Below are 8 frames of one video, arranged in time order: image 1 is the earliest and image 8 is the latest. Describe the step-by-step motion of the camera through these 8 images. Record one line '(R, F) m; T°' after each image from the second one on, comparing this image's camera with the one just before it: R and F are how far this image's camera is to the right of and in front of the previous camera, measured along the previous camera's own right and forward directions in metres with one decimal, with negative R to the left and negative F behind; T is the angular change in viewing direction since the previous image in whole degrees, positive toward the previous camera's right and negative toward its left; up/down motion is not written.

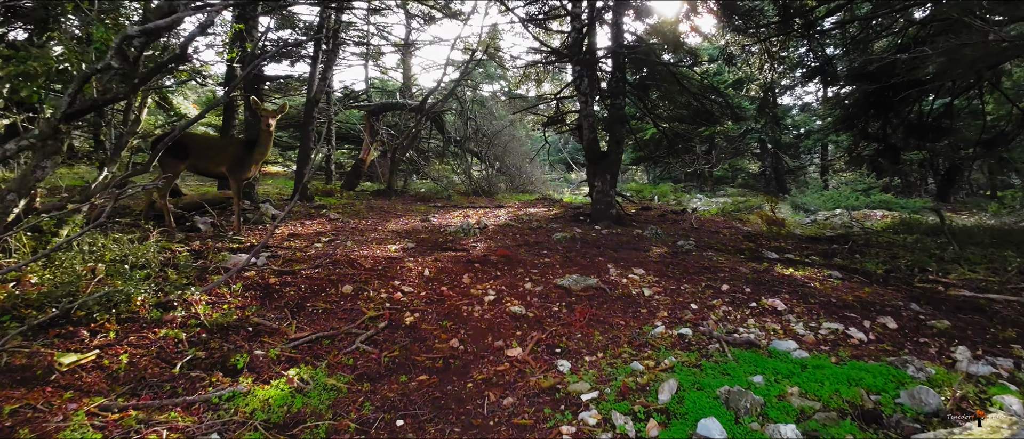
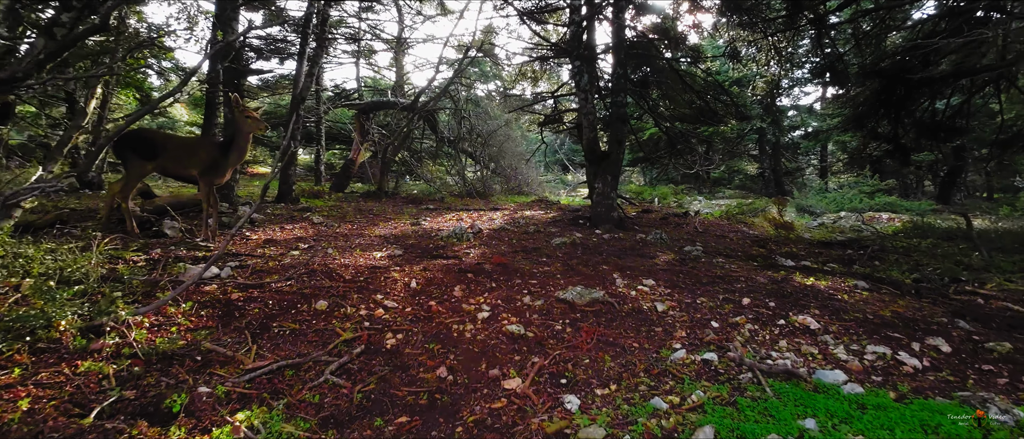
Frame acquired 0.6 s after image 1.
(0.0, +0.3) m; +1°
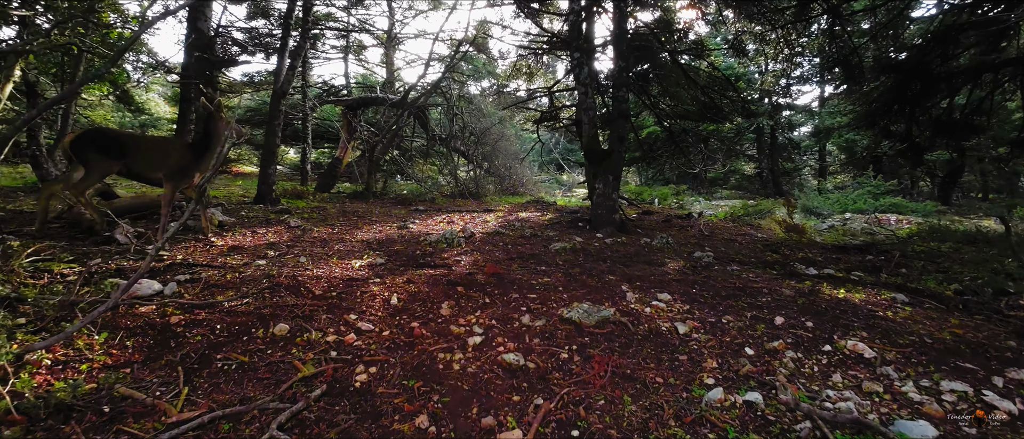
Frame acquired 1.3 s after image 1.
(0.0, +0.4) m; +1°
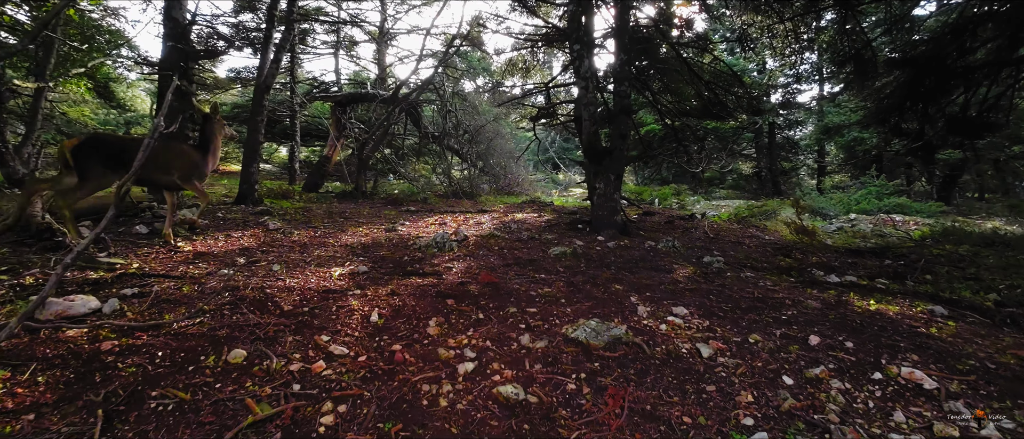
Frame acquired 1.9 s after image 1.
(0.0, +0.3) m; +1°
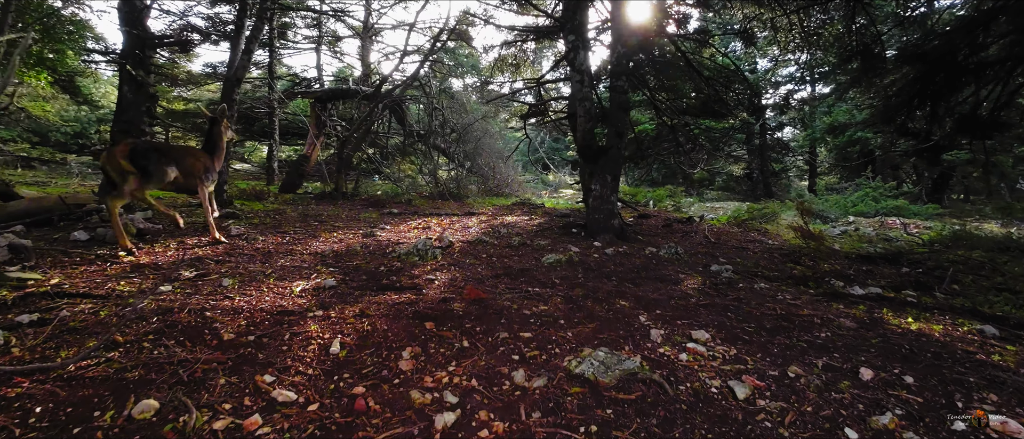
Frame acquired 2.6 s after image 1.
(0.0, +0.4) m; +1°
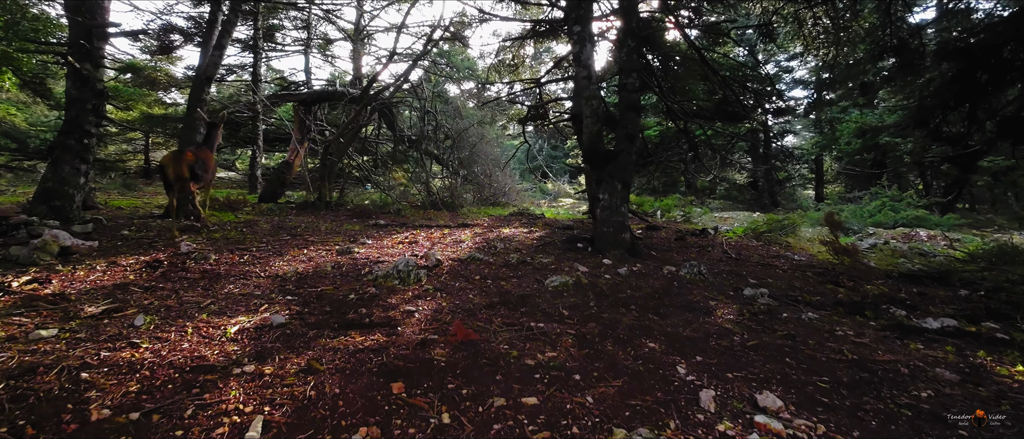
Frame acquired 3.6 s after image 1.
(0.0, +0.6) m; 0°
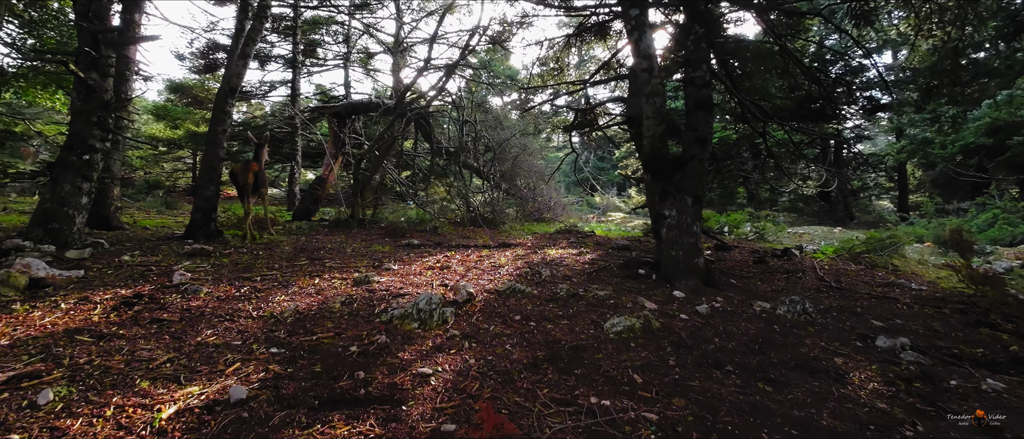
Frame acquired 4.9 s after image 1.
(0.0, +0.7) m; -5°
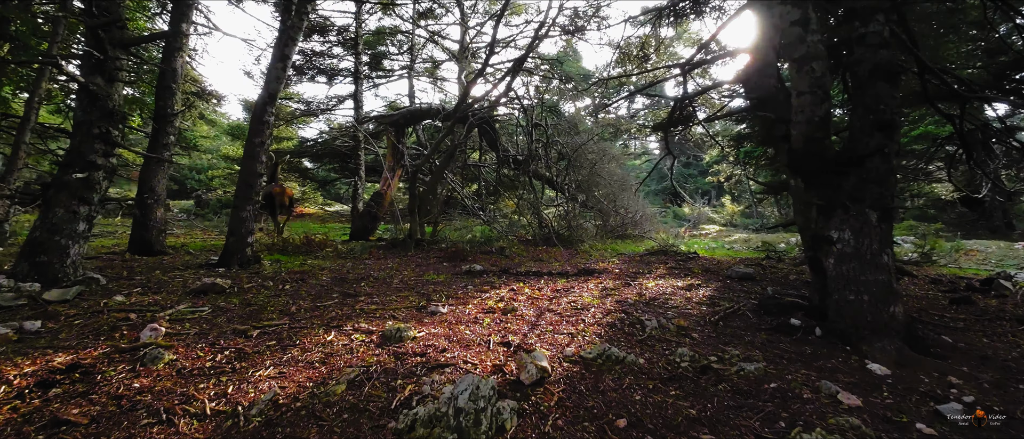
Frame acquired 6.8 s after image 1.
(-0.1, +1.0) m; -9°
